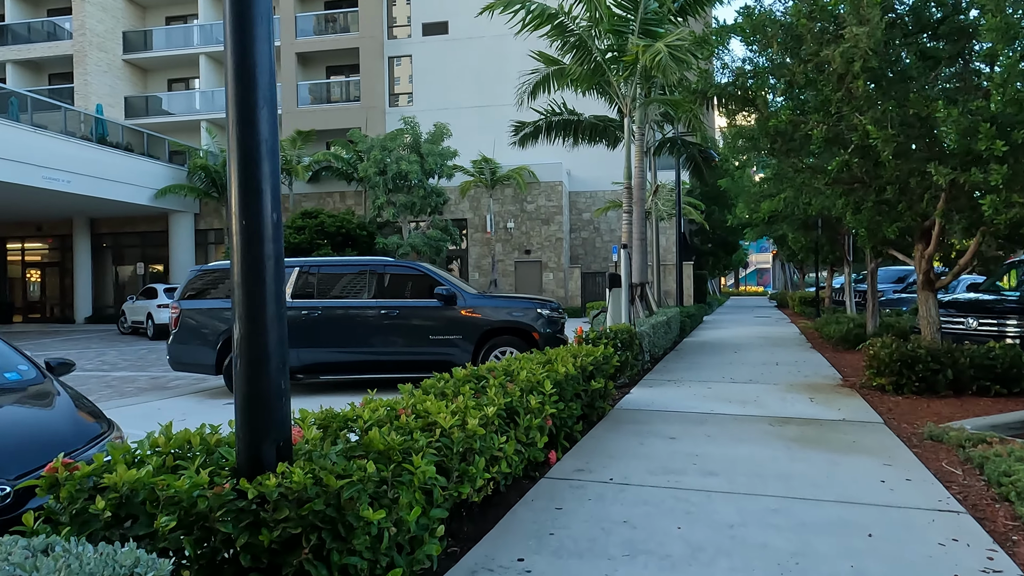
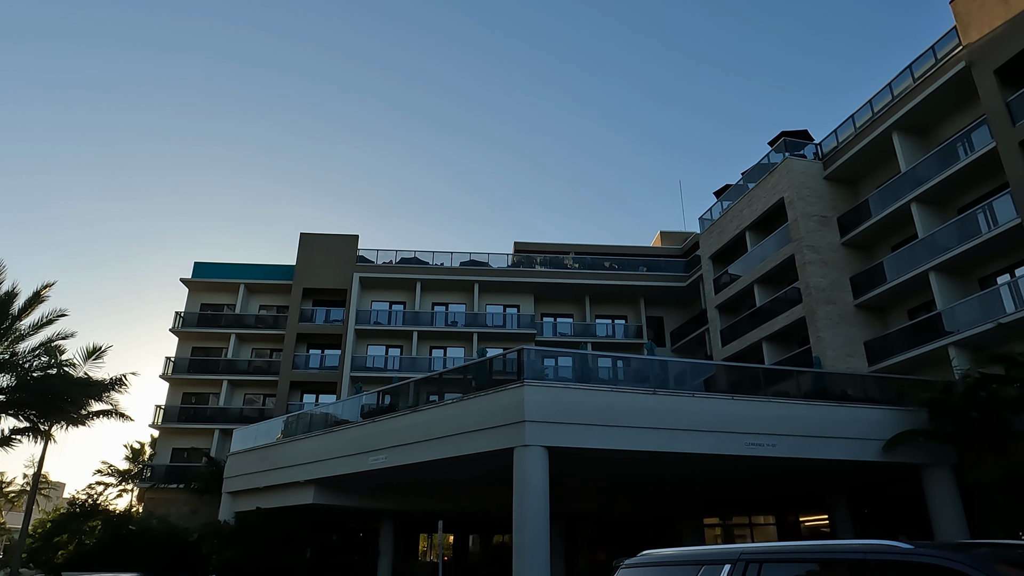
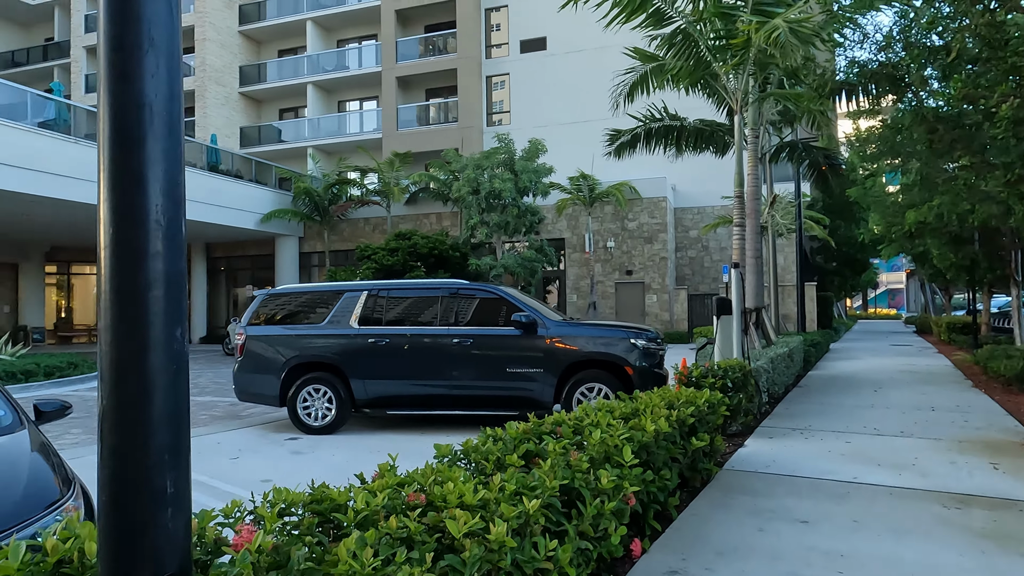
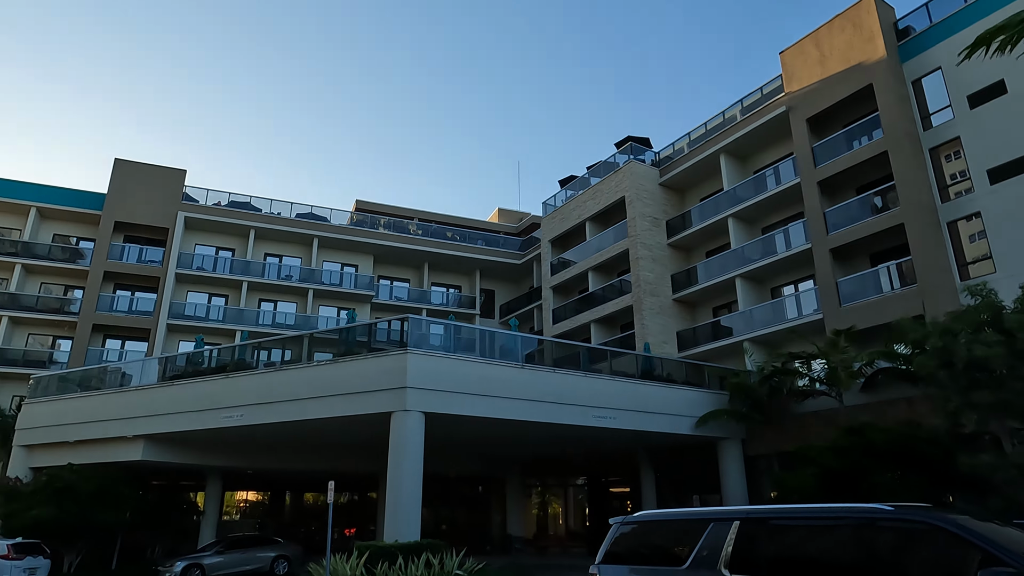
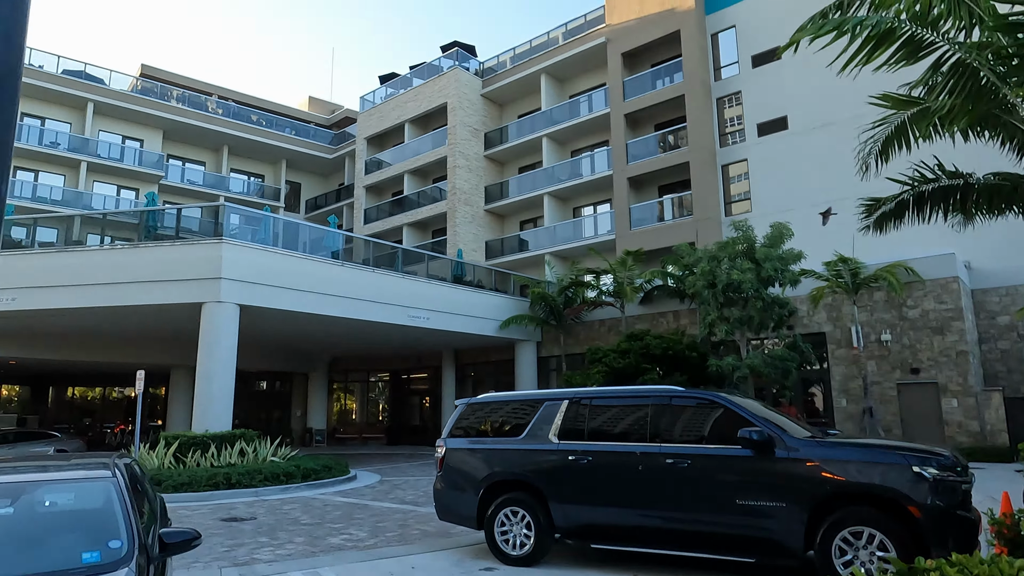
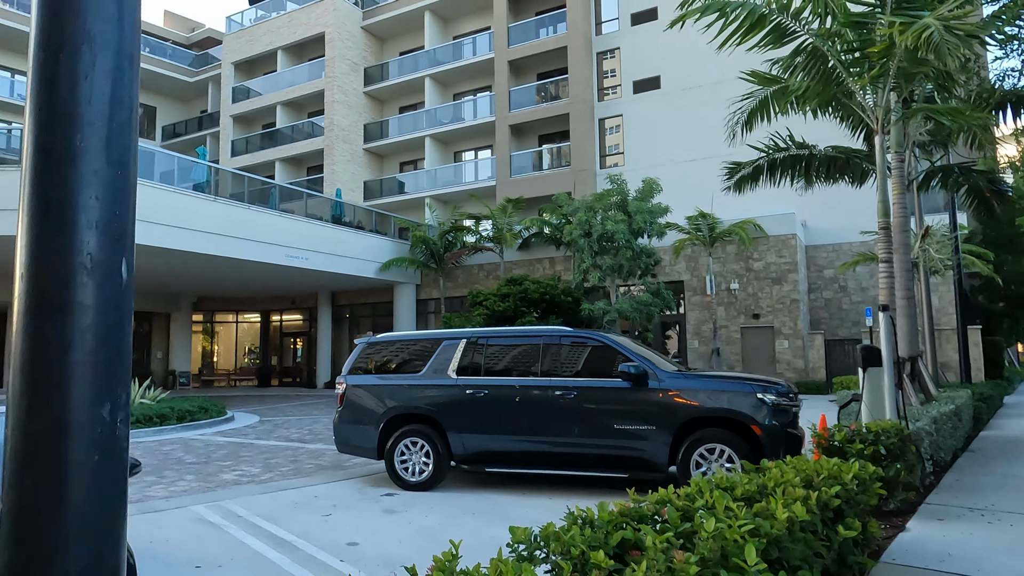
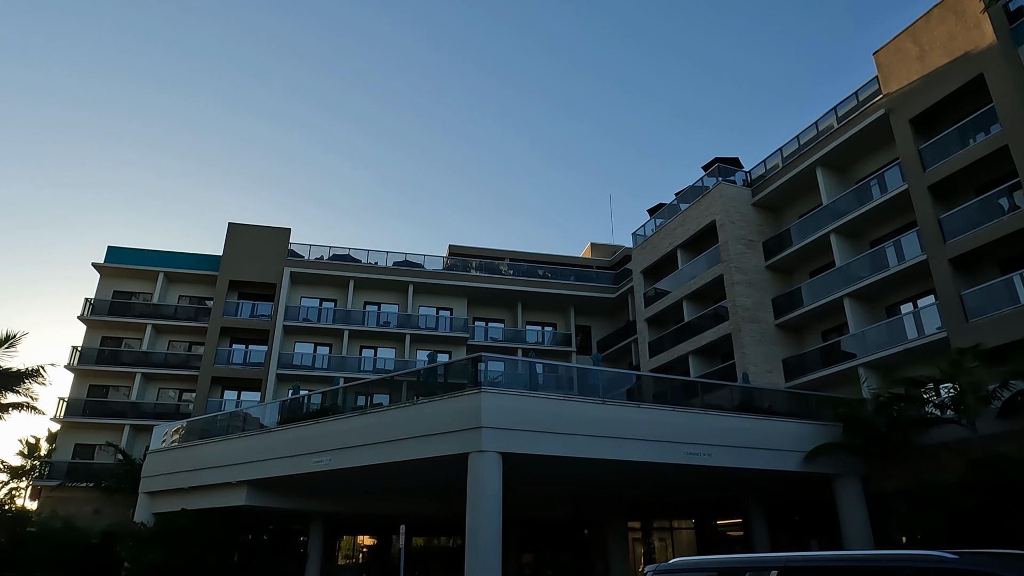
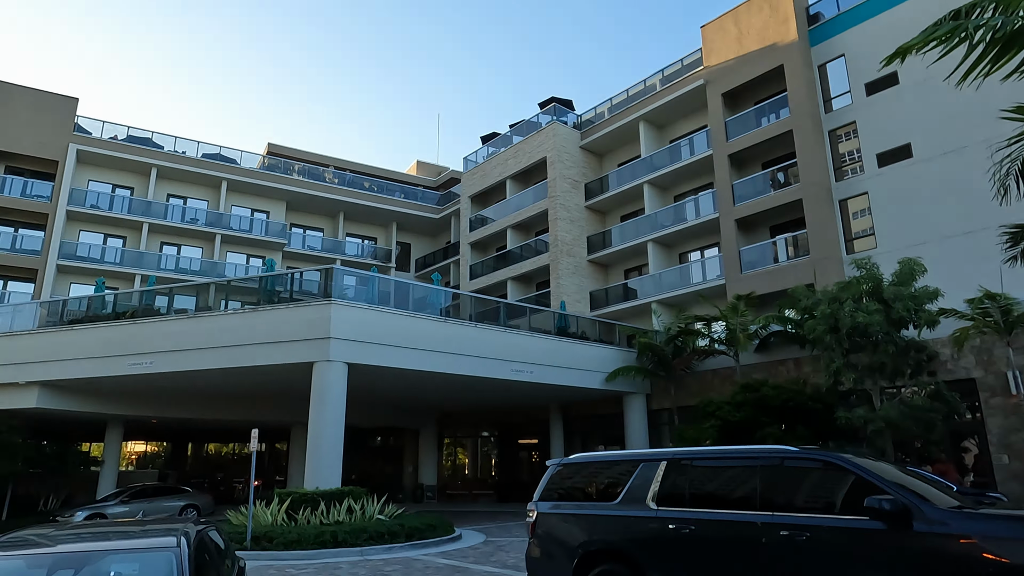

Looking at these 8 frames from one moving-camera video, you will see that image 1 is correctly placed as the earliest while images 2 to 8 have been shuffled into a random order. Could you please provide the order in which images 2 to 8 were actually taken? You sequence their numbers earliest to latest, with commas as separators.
3, 6, 5, 8, 4, 7, 2
